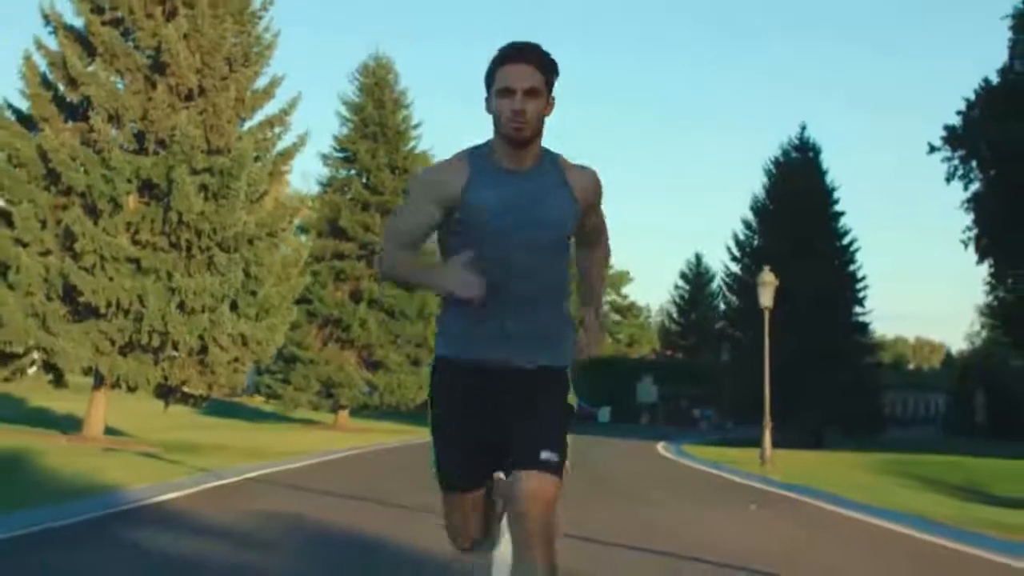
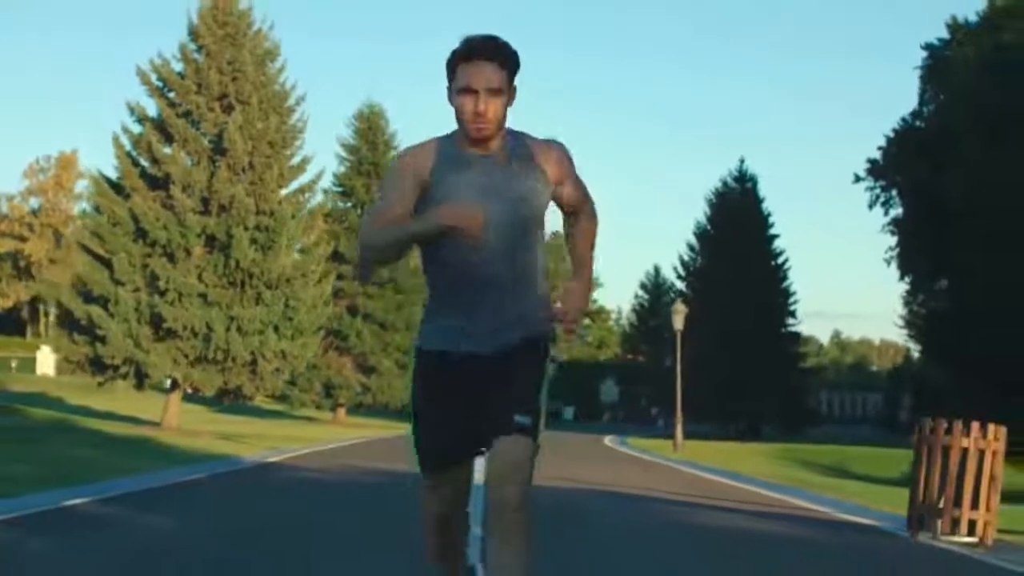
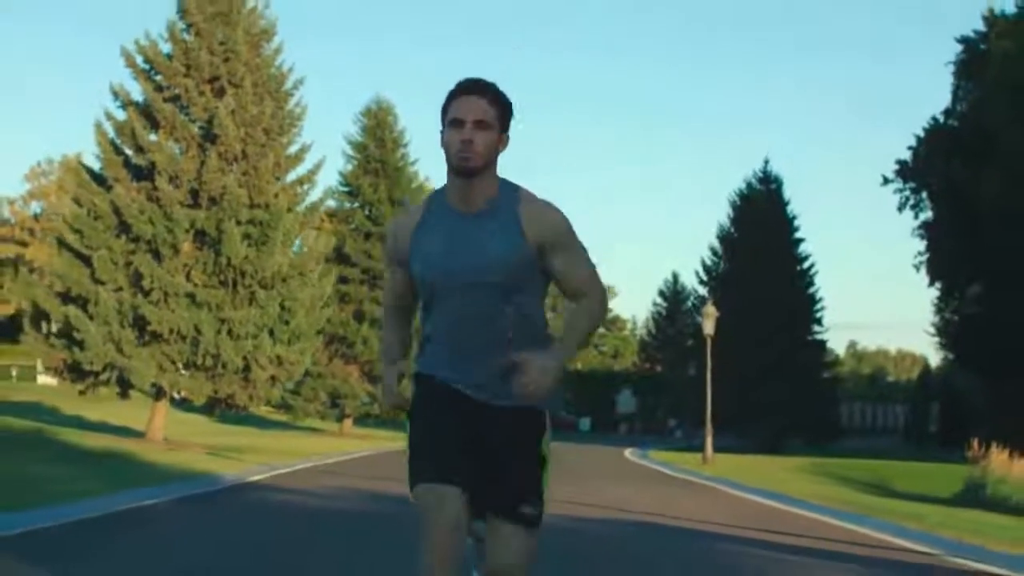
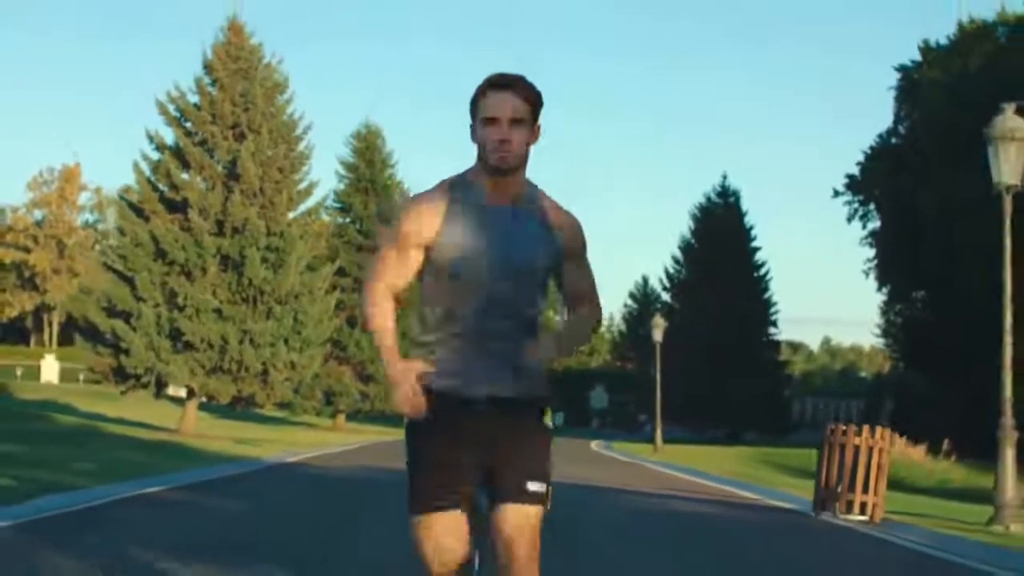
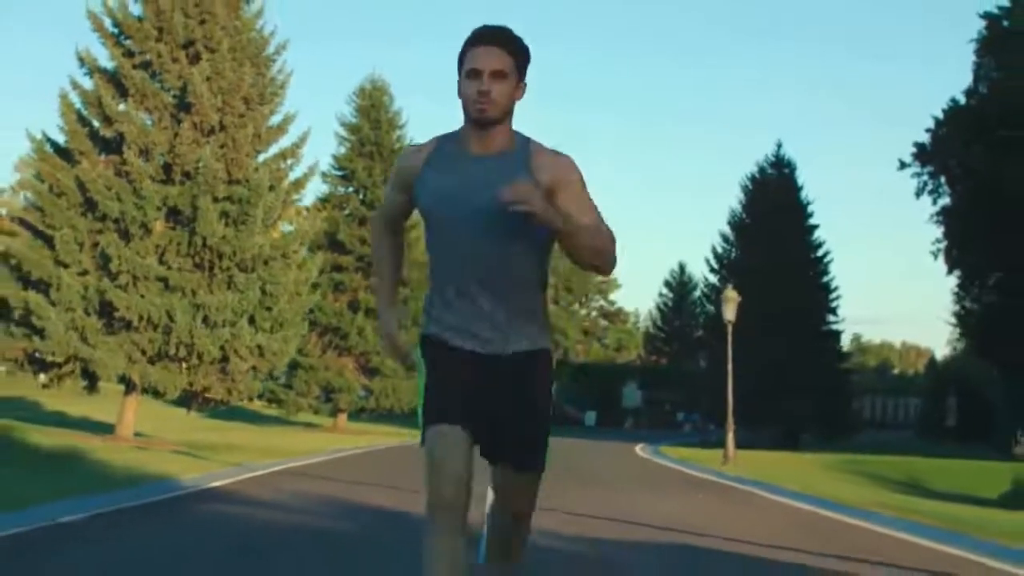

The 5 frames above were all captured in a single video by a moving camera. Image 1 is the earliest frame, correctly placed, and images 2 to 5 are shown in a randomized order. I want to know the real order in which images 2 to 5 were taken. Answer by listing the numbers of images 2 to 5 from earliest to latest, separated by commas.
5, 3, 2, 4
